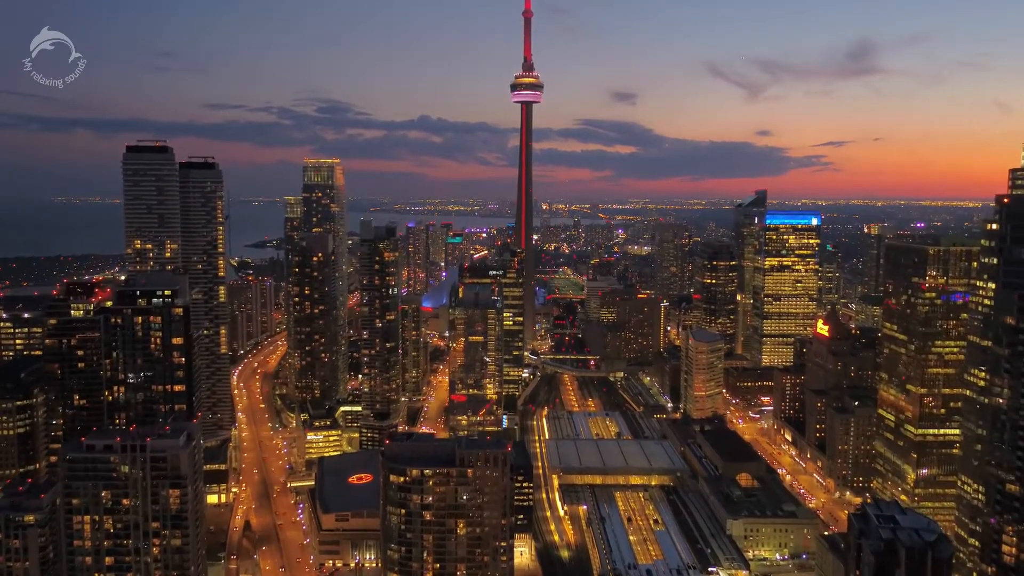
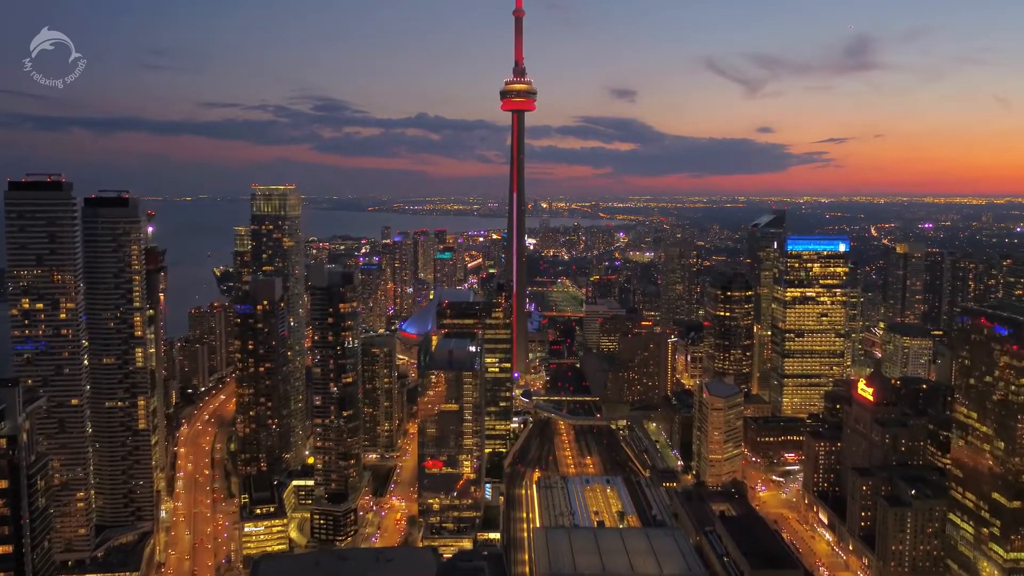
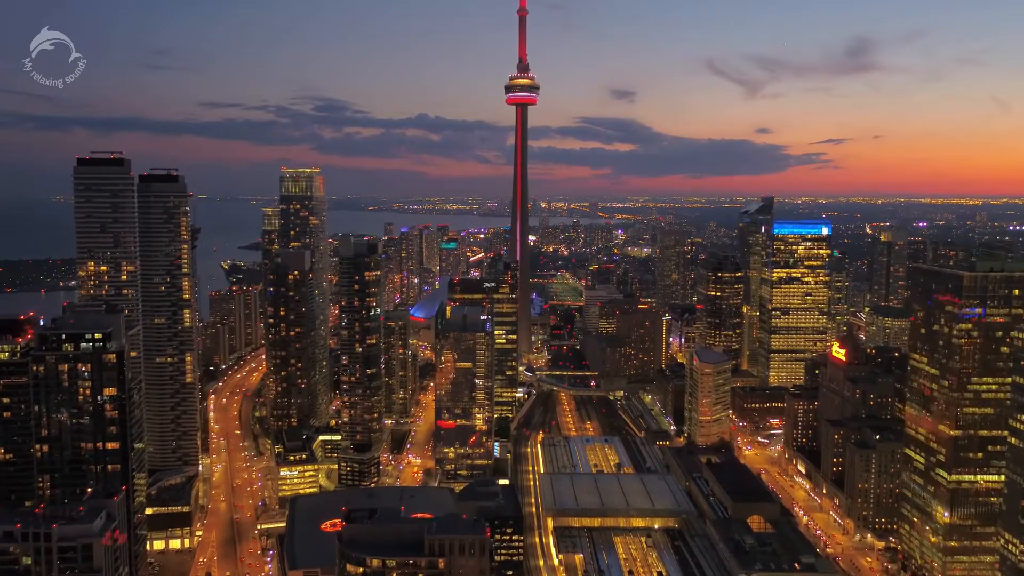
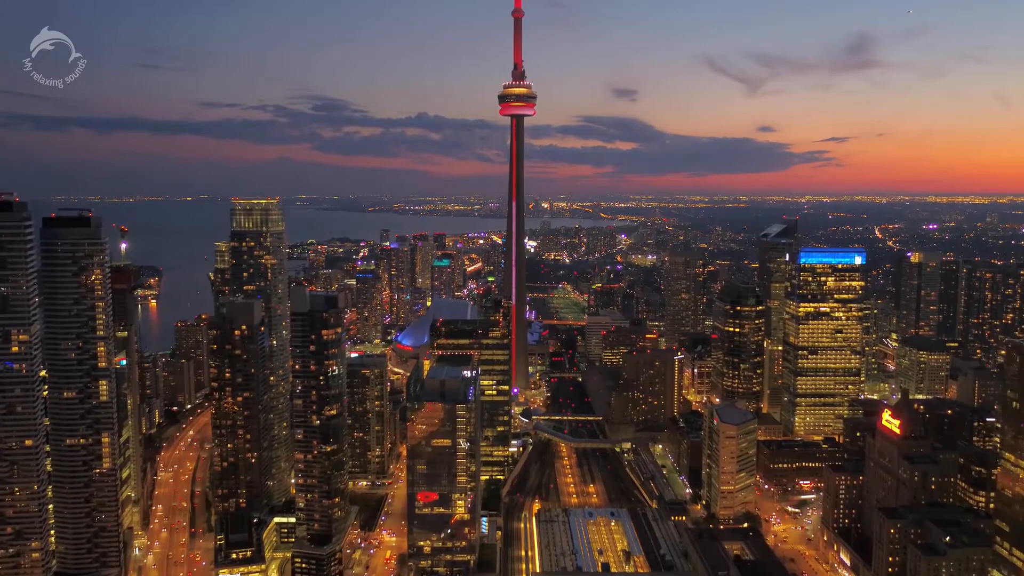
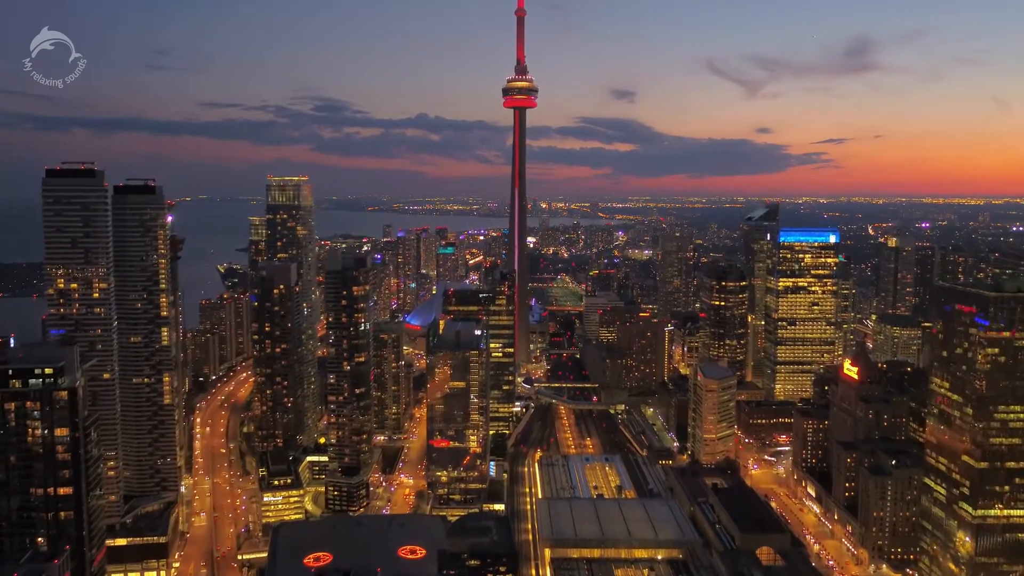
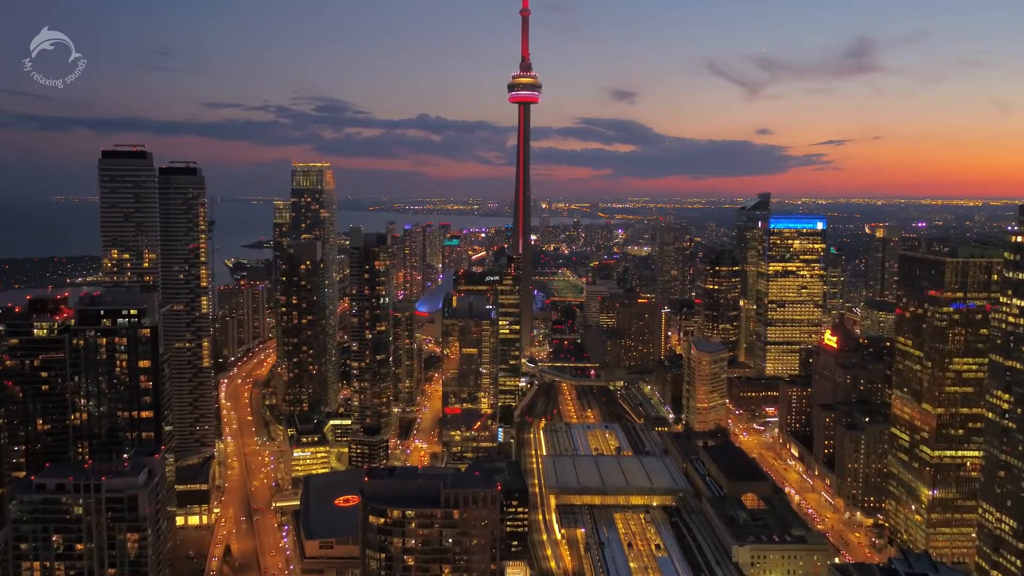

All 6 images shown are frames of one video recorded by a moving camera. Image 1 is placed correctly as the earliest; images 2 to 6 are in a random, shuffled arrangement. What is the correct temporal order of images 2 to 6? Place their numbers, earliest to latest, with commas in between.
6, 3, 5, 2, 4
